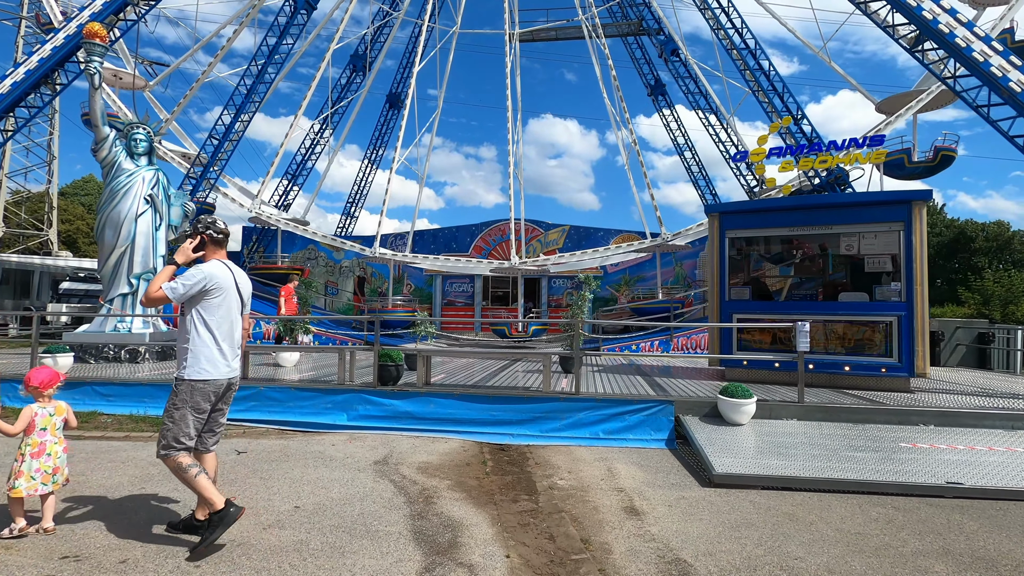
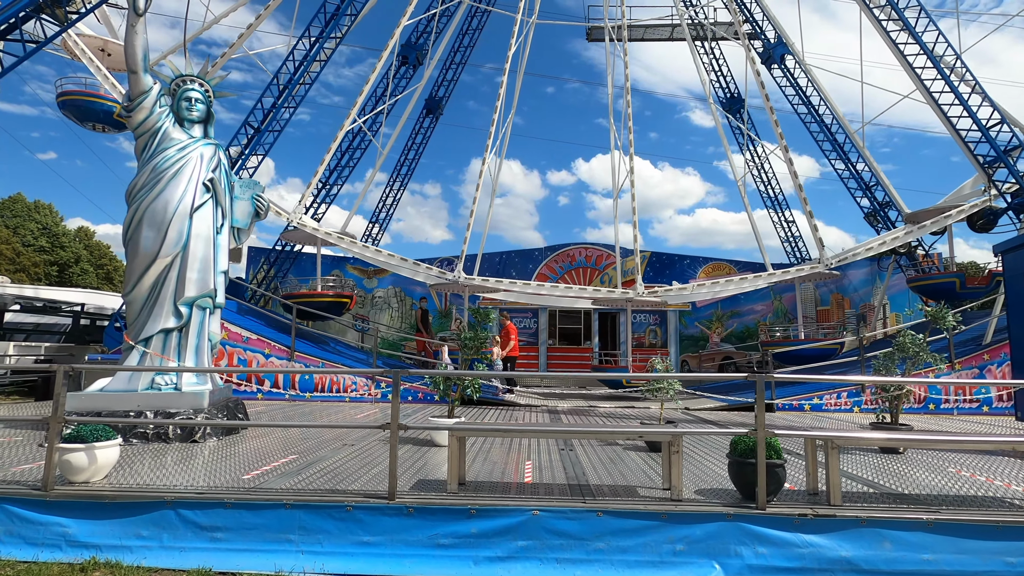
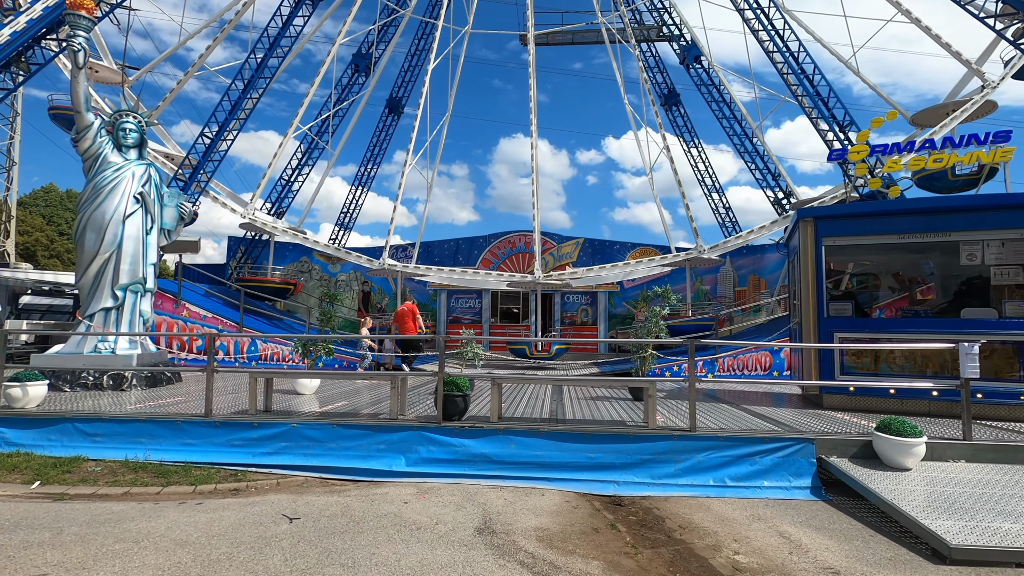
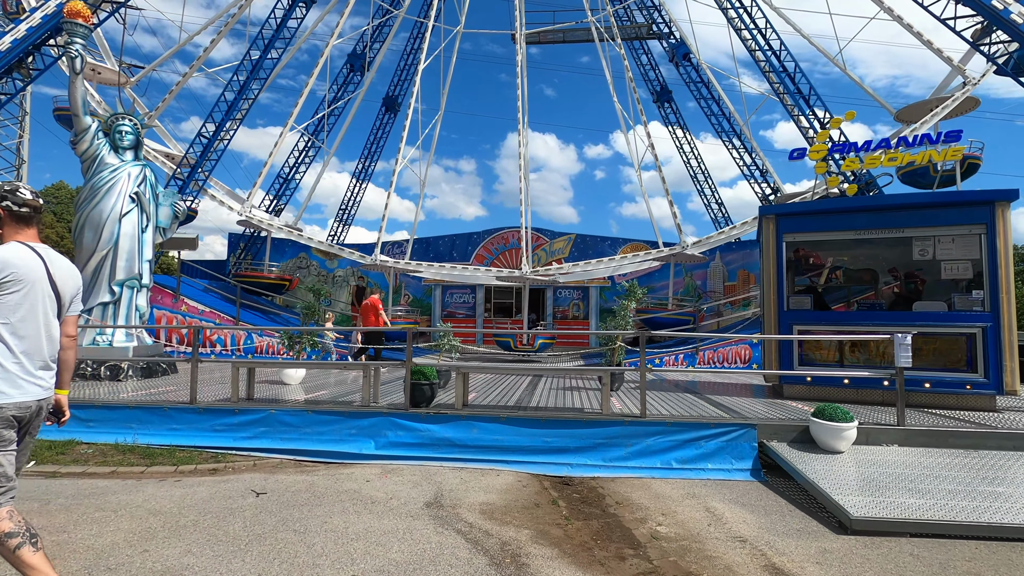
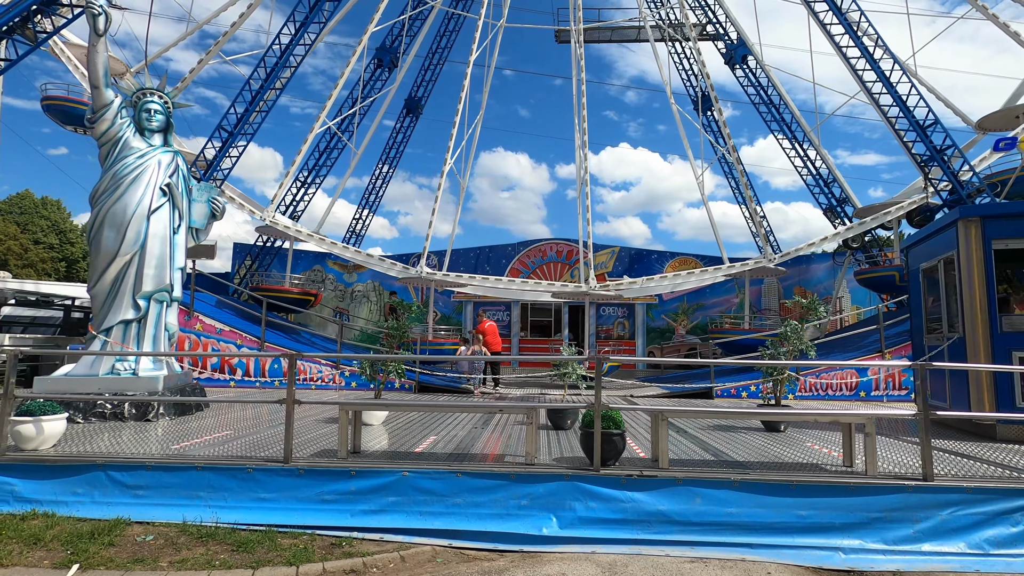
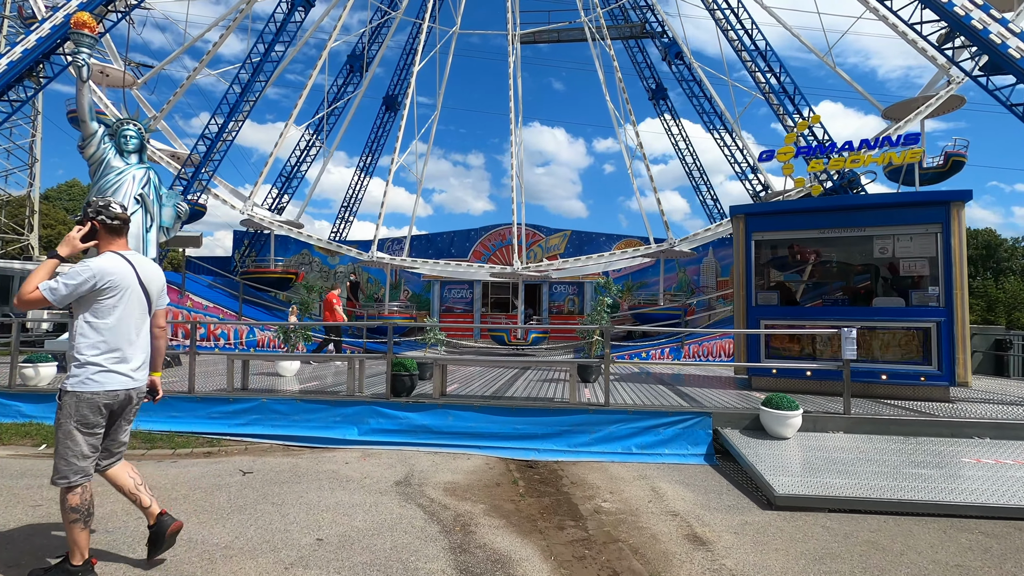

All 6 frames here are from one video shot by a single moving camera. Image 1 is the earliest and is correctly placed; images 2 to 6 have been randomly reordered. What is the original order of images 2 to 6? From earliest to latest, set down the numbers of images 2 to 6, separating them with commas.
6, 4, 3, 5, 2
